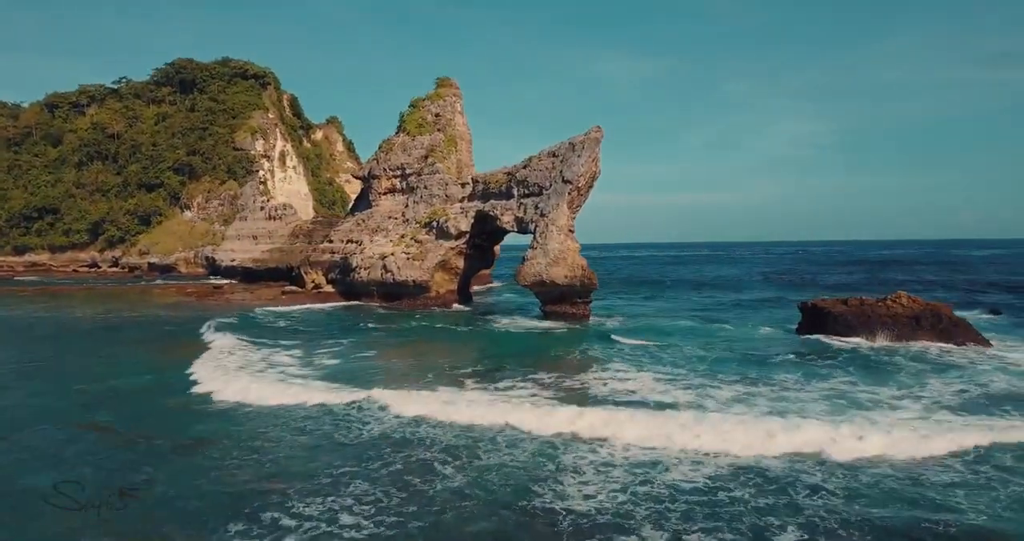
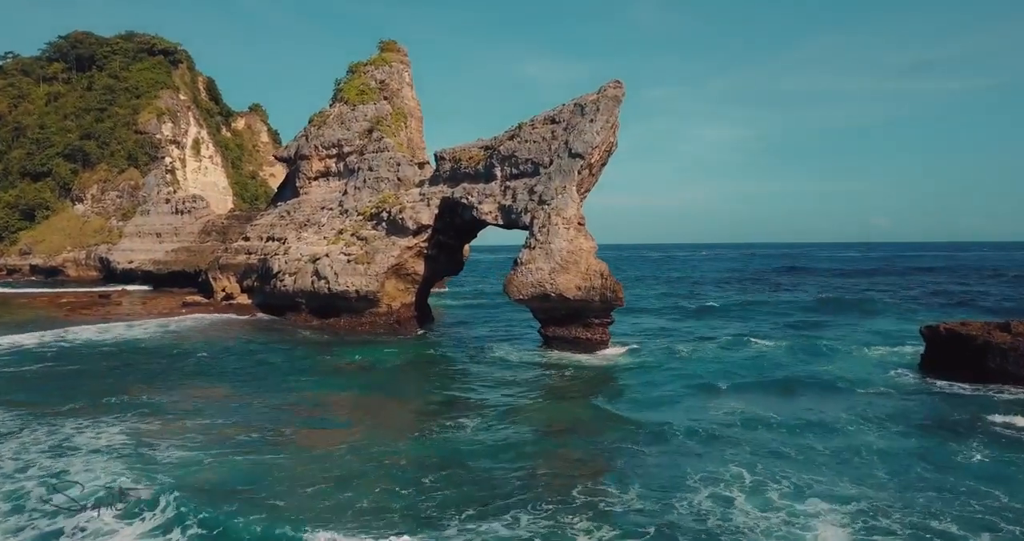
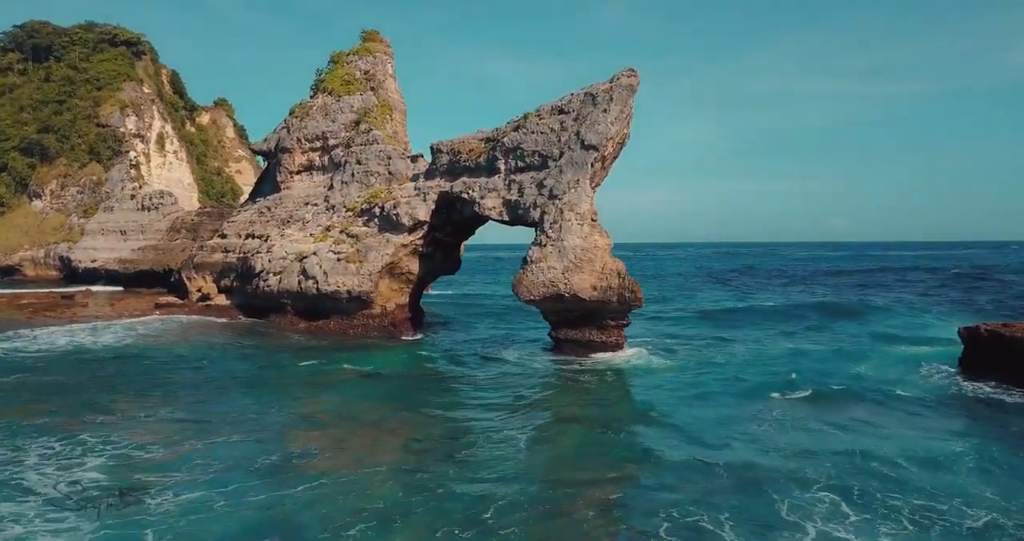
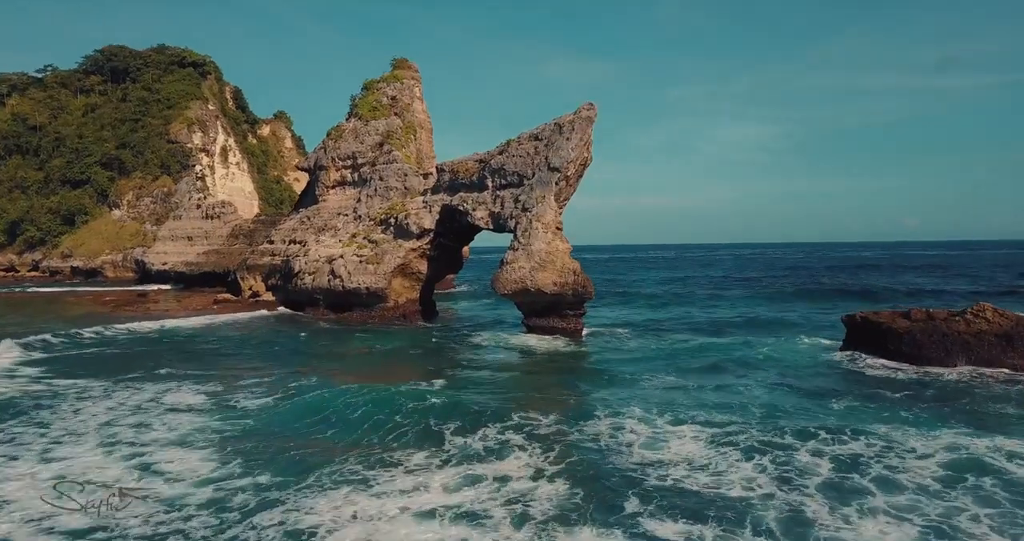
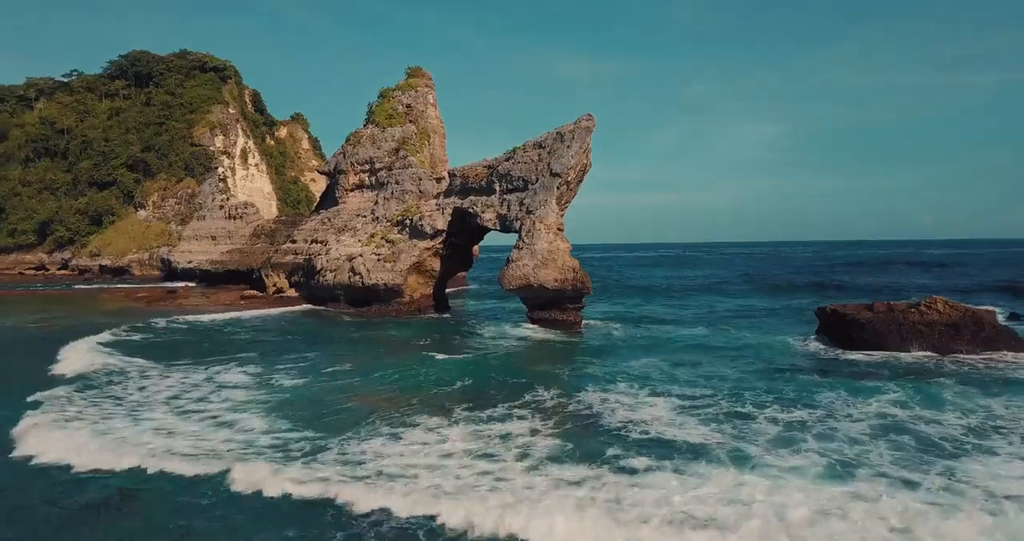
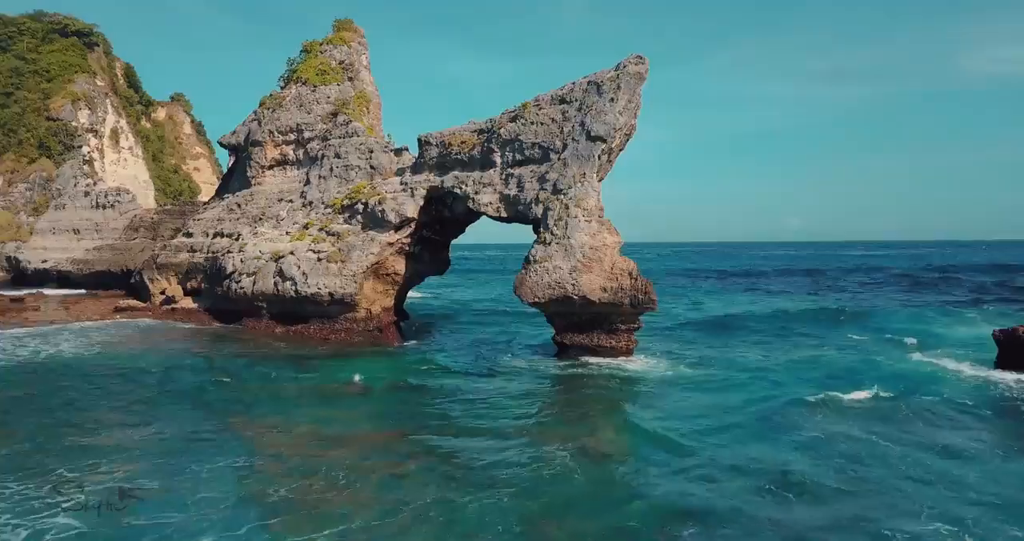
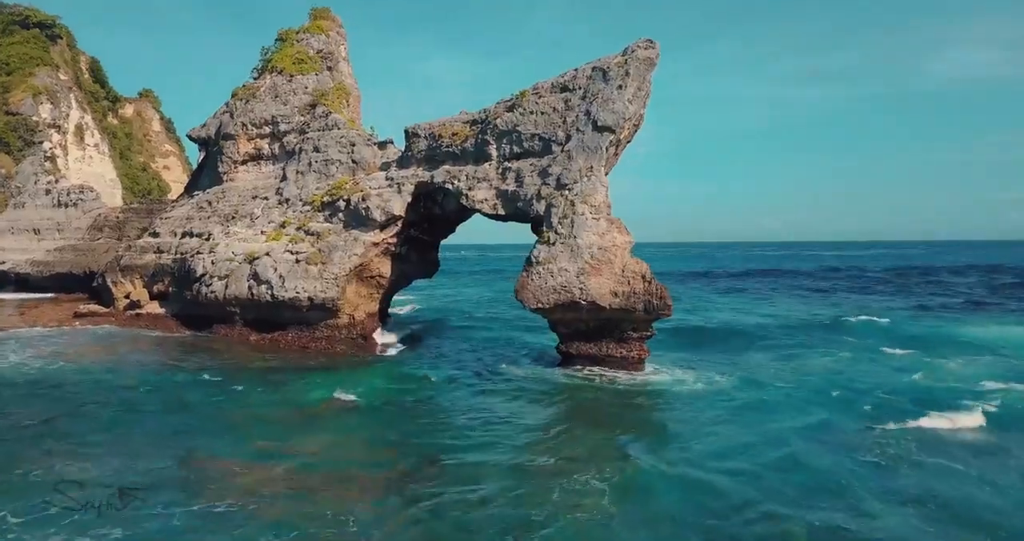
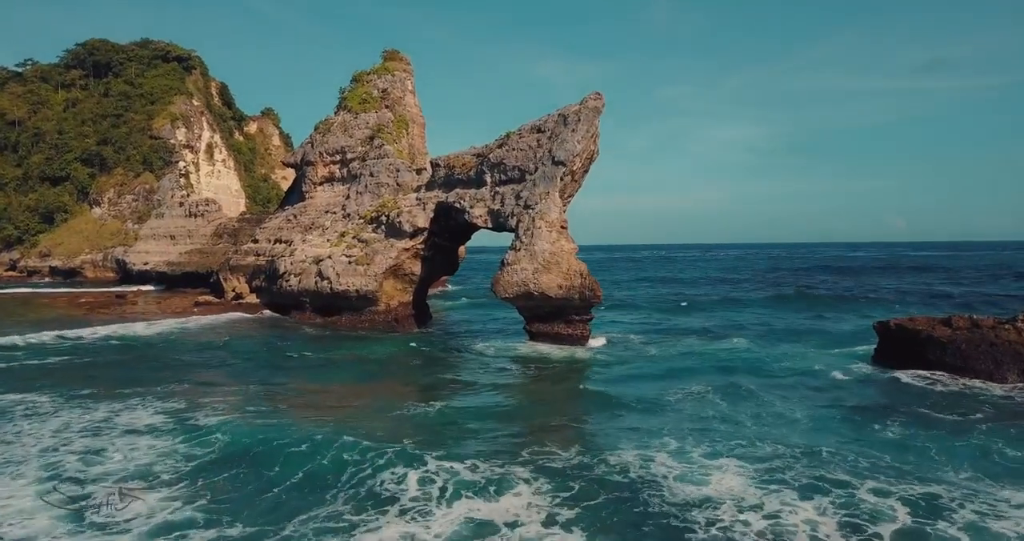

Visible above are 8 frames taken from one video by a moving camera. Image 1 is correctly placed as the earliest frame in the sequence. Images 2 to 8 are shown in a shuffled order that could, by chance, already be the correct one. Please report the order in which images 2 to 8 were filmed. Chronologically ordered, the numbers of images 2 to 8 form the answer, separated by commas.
5, 4, 8, 2, 3, 6, 7
